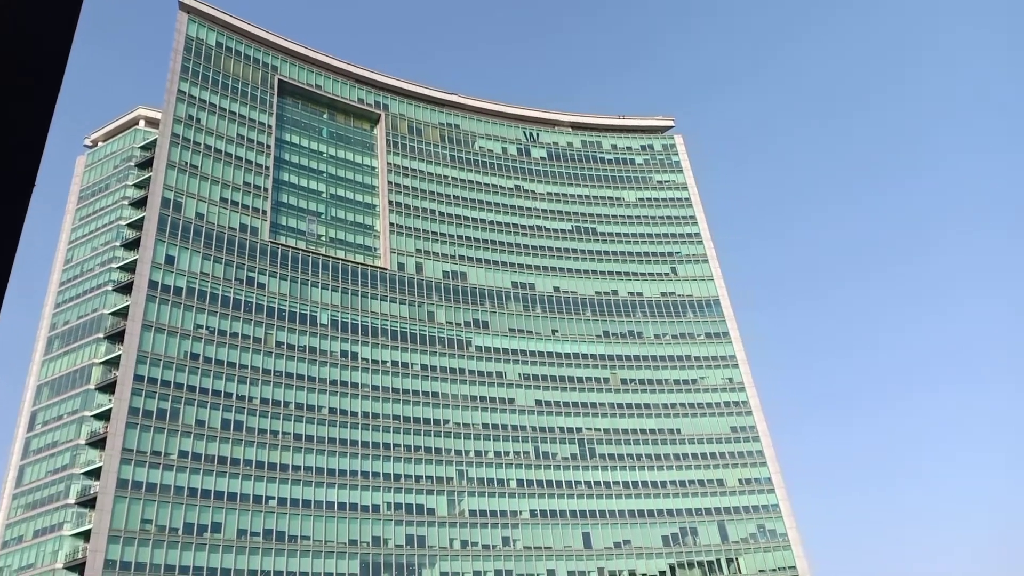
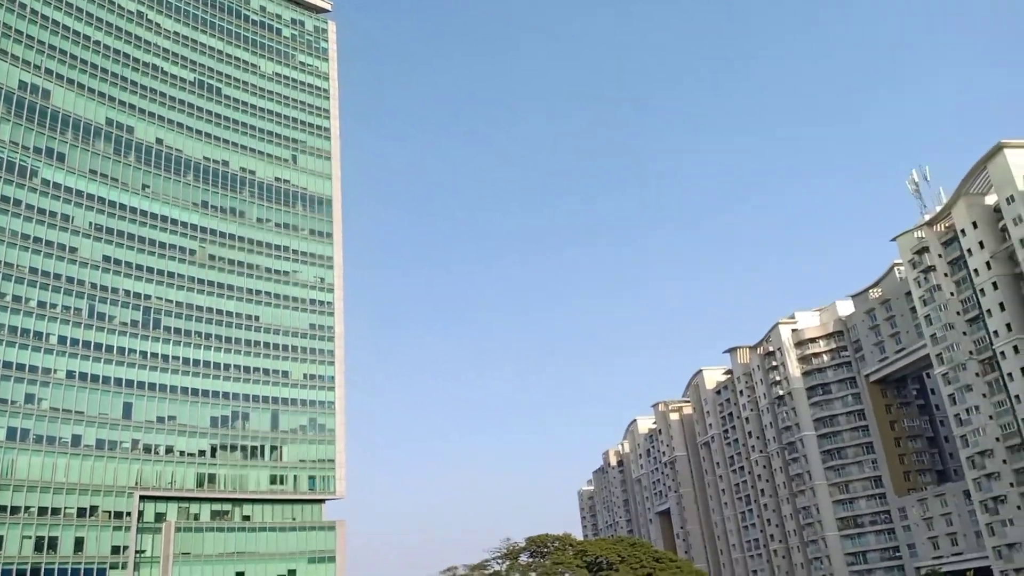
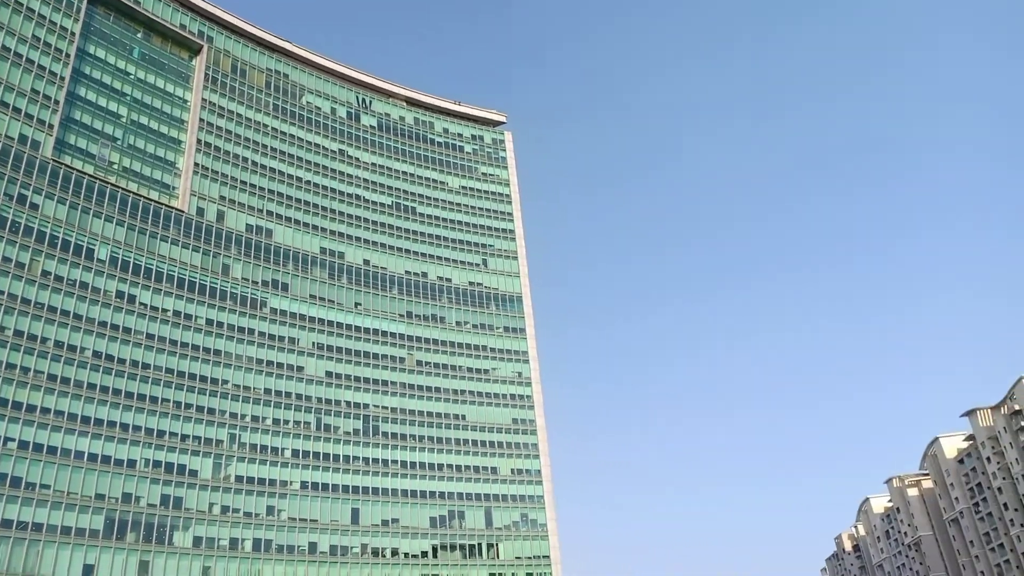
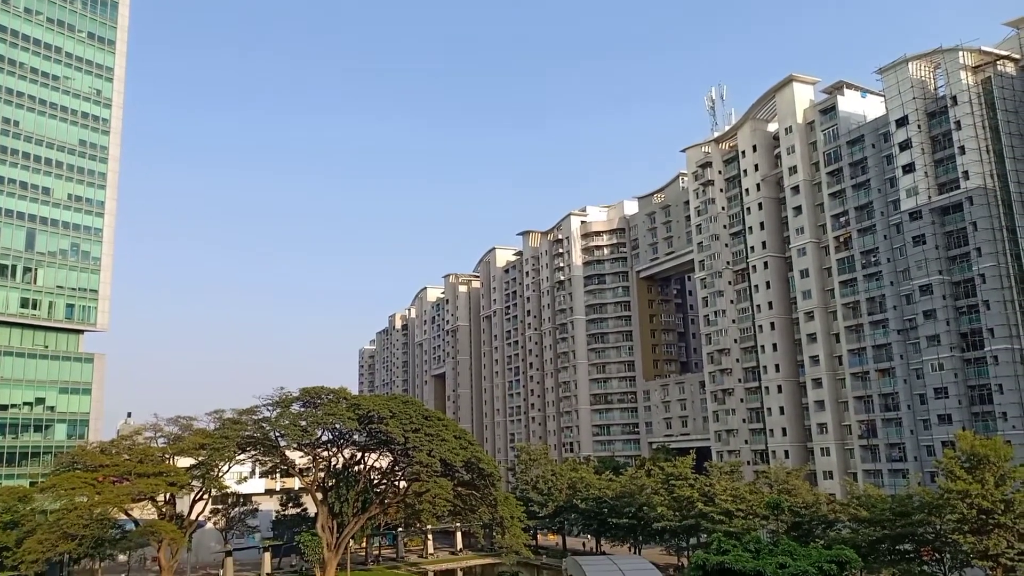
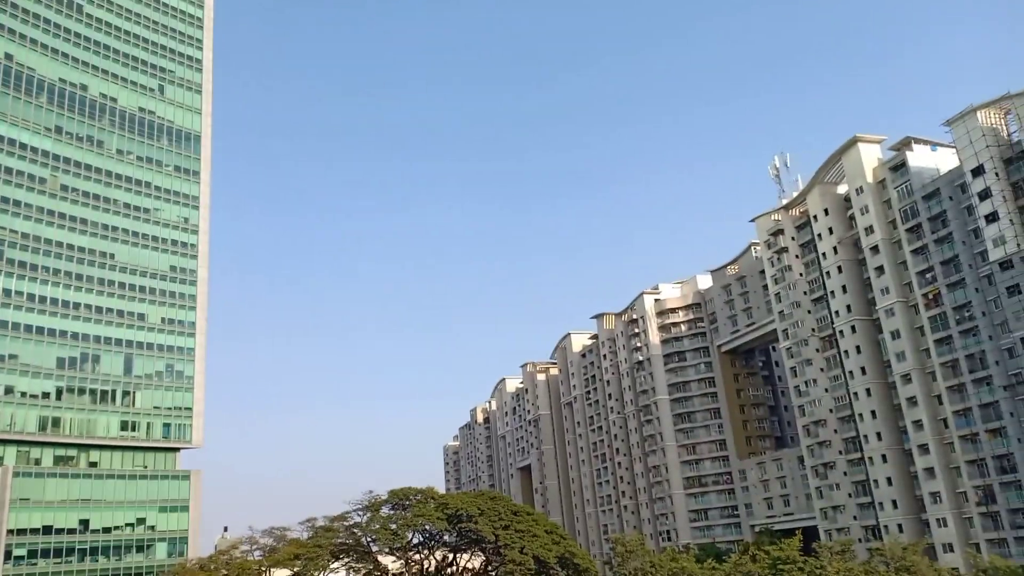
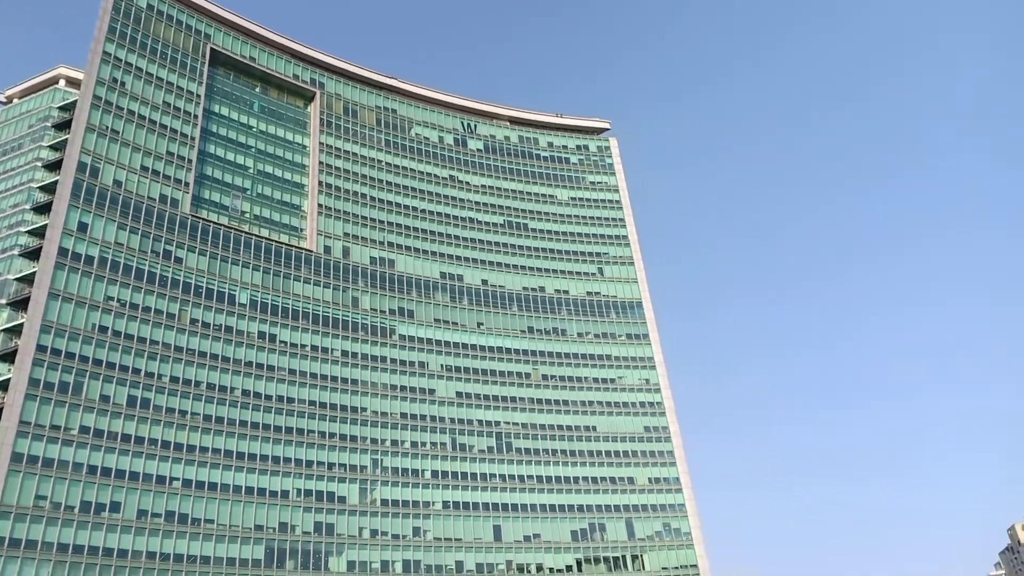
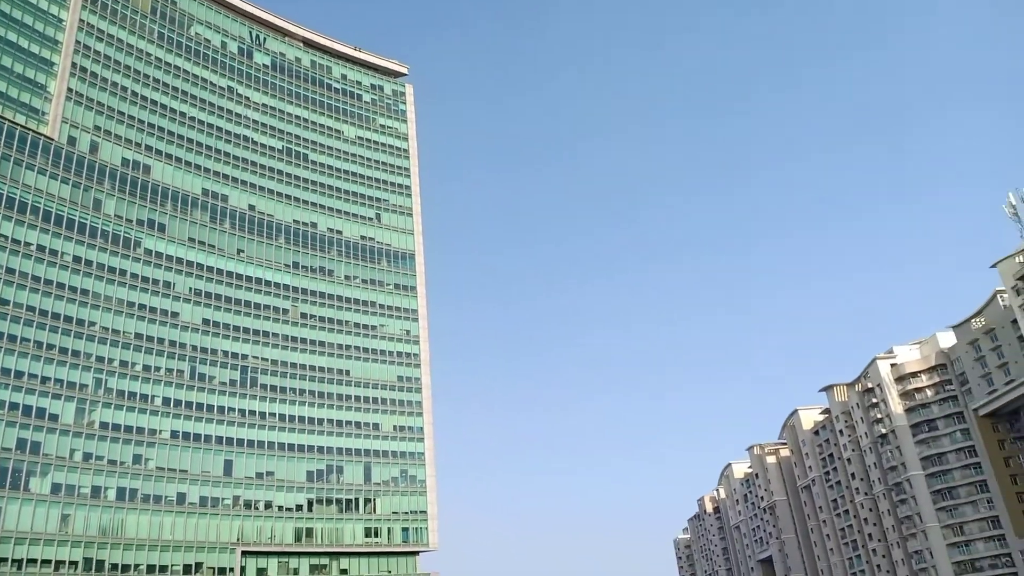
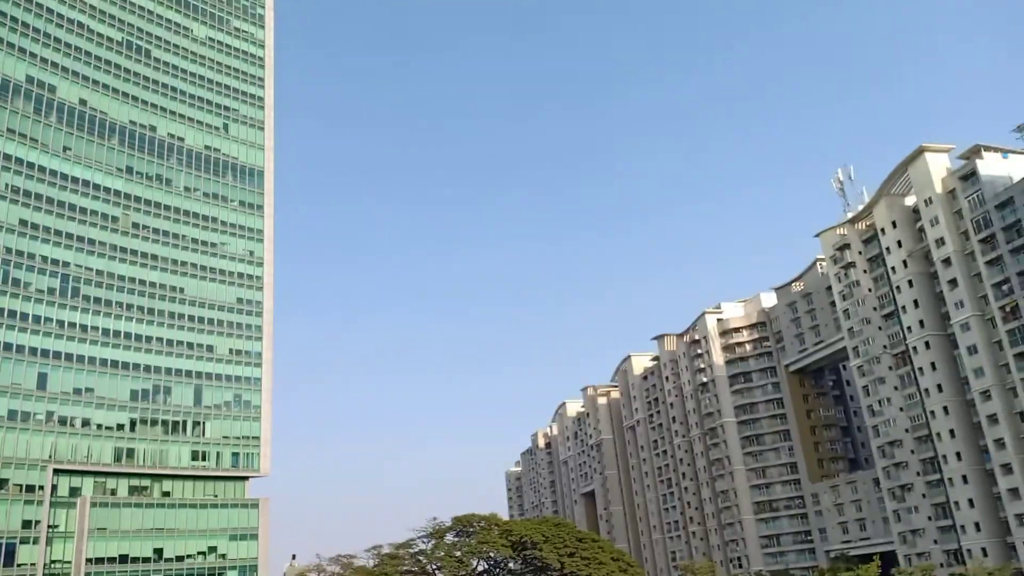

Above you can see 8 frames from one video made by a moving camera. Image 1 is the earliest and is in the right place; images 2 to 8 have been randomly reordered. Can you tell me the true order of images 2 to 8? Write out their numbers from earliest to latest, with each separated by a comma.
6, 3, 7, 2, 8, 5, 4
